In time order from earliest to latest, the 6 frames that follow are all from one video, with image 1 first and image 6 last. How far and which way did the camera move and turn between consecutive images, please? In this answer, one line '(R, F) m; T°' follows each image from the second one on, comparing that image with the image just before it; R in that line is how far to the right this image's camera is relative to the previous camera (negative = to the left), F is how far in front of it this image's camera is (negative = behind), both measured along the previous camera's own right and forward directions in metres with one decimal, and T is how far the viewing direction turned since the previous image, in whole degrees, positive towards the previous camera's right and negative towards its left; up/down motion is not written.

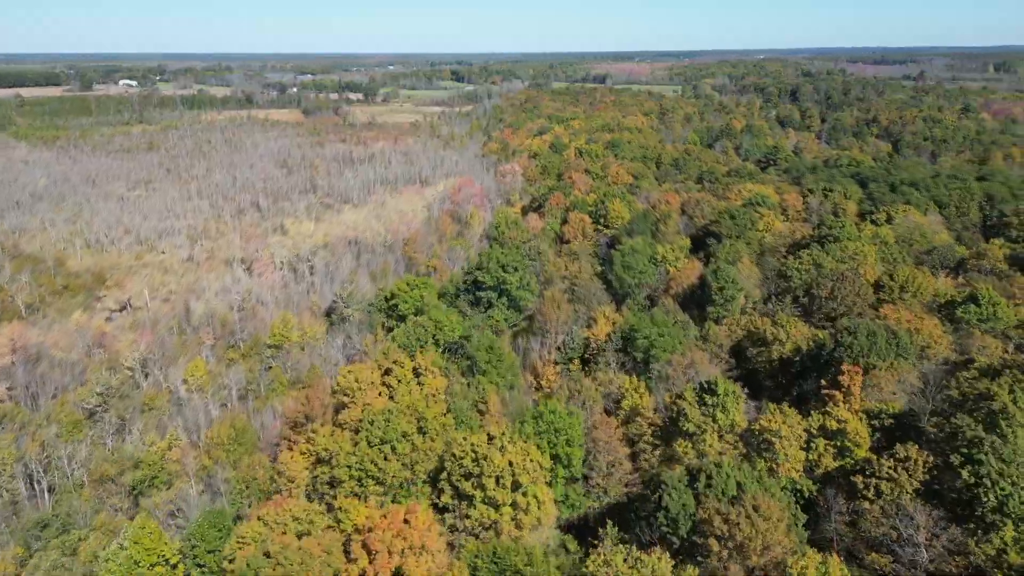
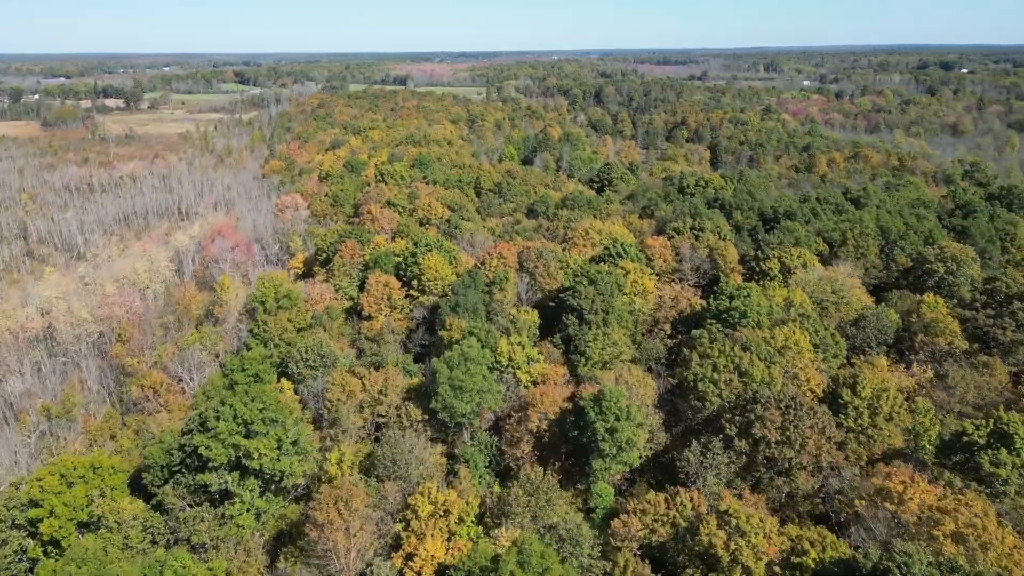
(+2.7, +19.6) m; +14°
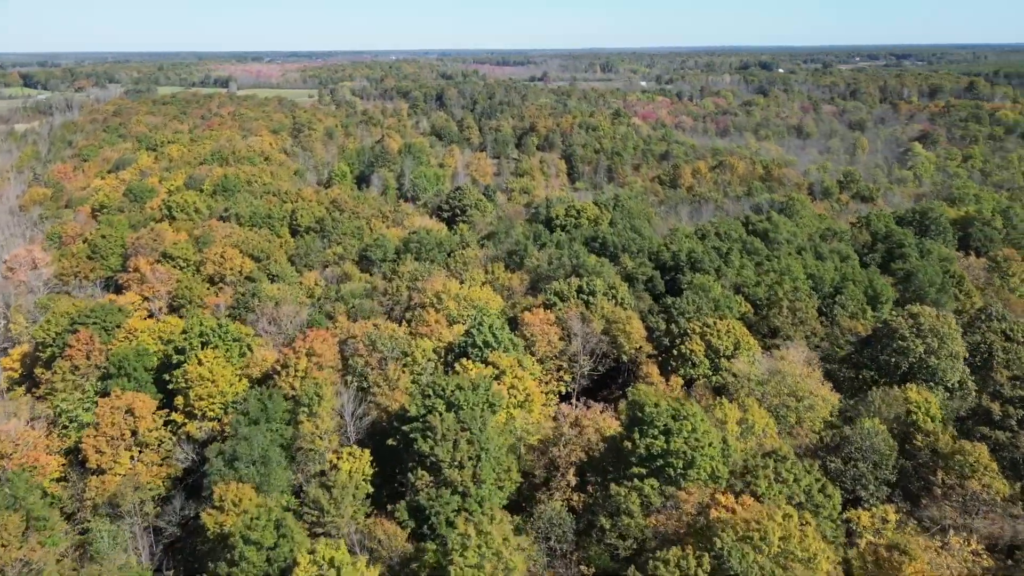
(+1.7, +15.5) m; +11°
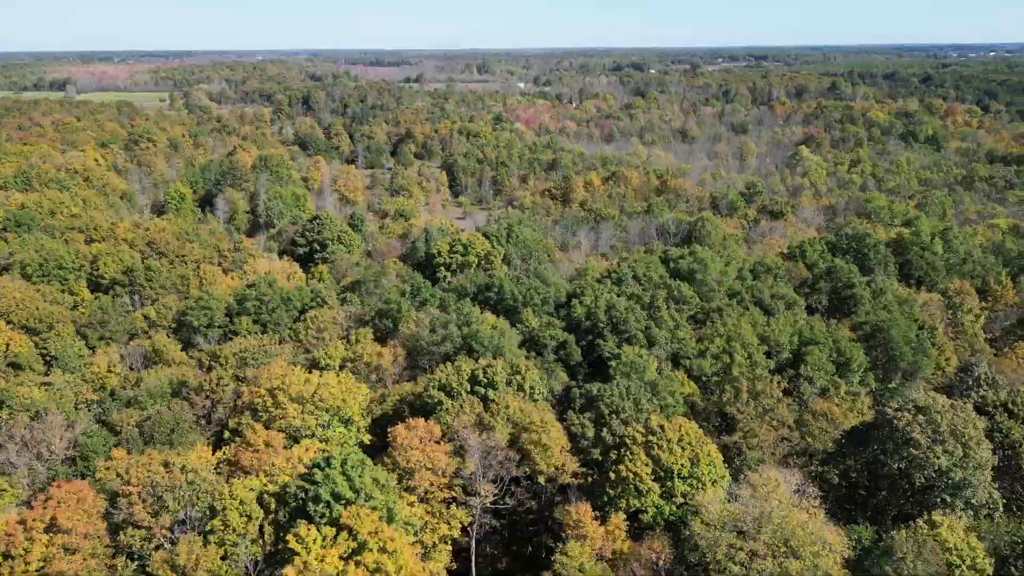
(+0.8, +11.0) m; +9°
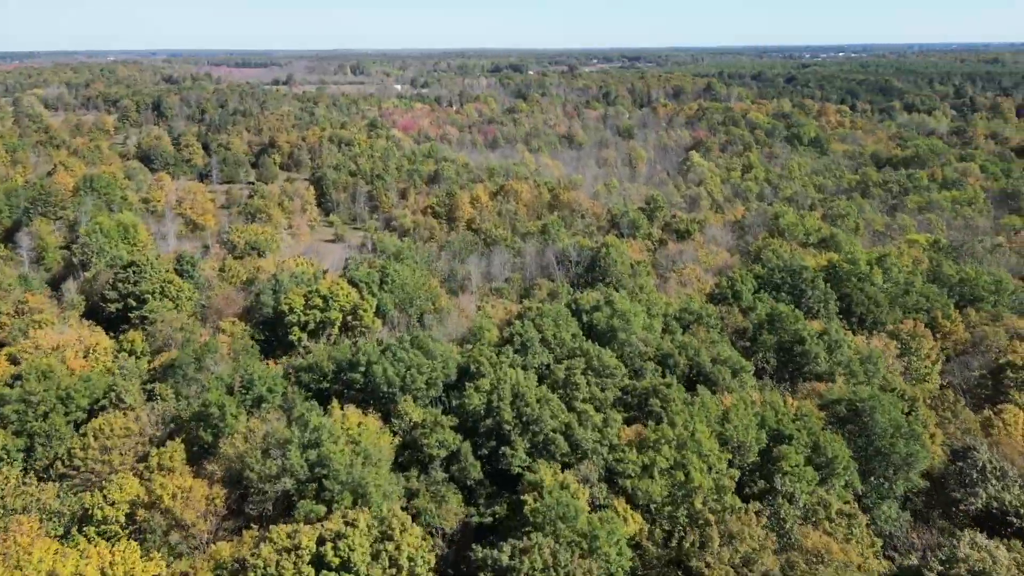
(+0.8, +9.5) m; +8°
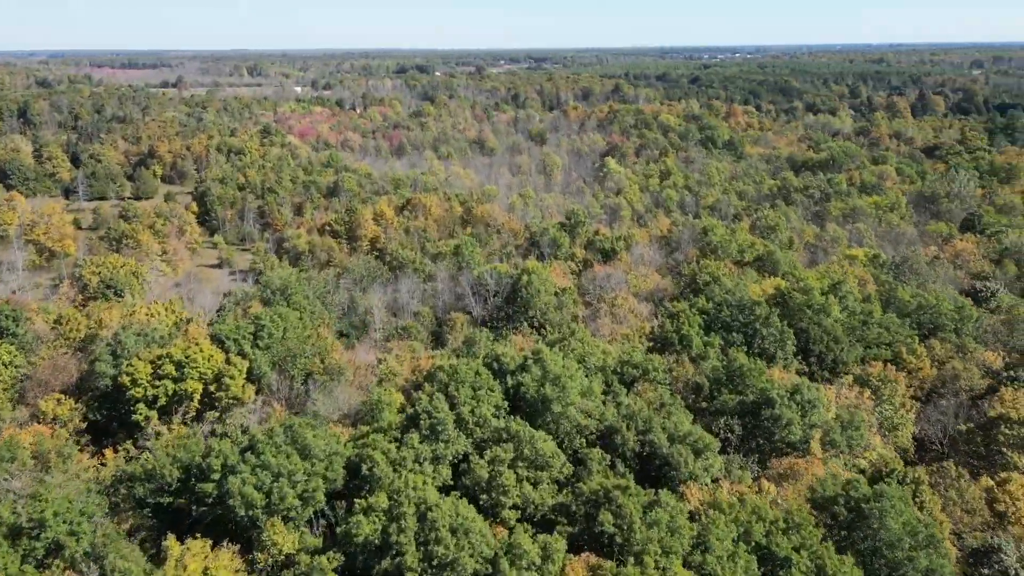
(+0.4, +6.9) m; +6°
